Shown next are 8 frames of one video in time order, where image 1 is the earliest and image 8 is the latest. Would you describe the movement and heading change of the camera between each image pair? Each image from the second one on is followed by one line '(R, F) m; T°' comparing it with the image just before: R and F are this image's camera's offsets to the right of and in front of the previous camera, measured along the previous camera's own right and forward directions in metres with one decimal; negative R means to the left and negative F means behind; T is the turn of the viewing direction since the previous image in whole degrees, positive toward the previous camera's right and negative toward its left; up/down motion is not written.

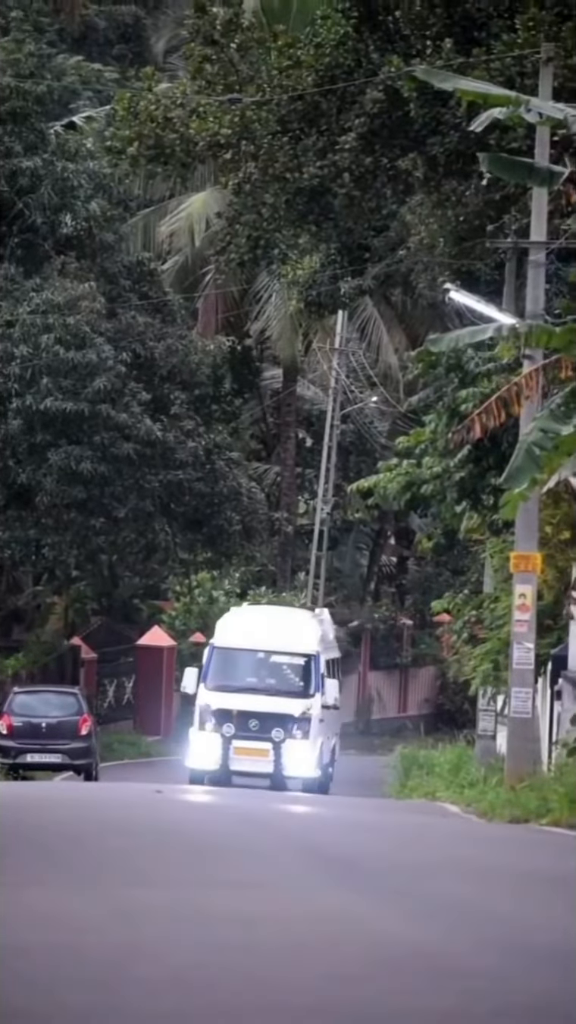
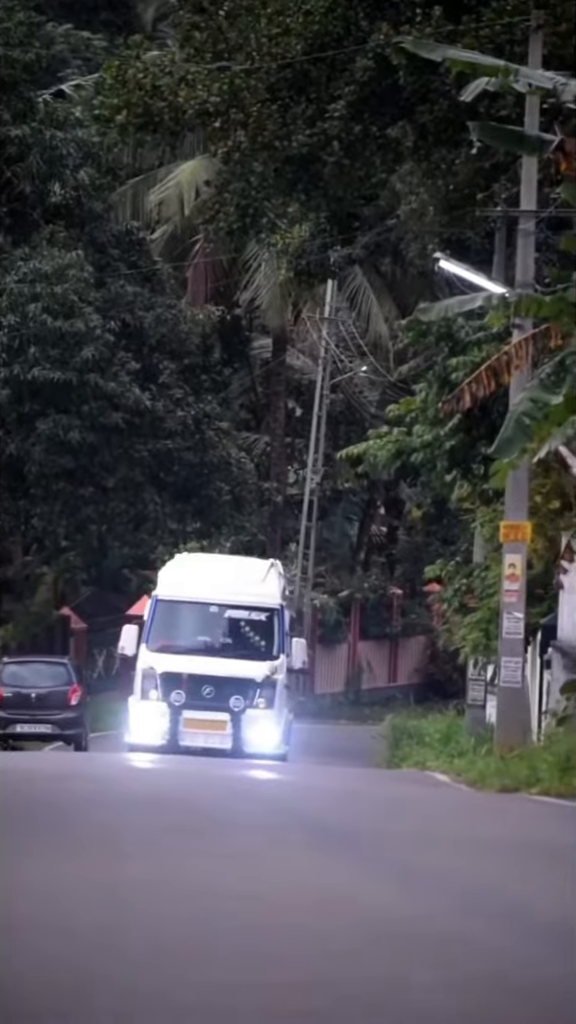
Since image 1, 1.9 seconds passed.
(0.0, 0.0) m; 0°
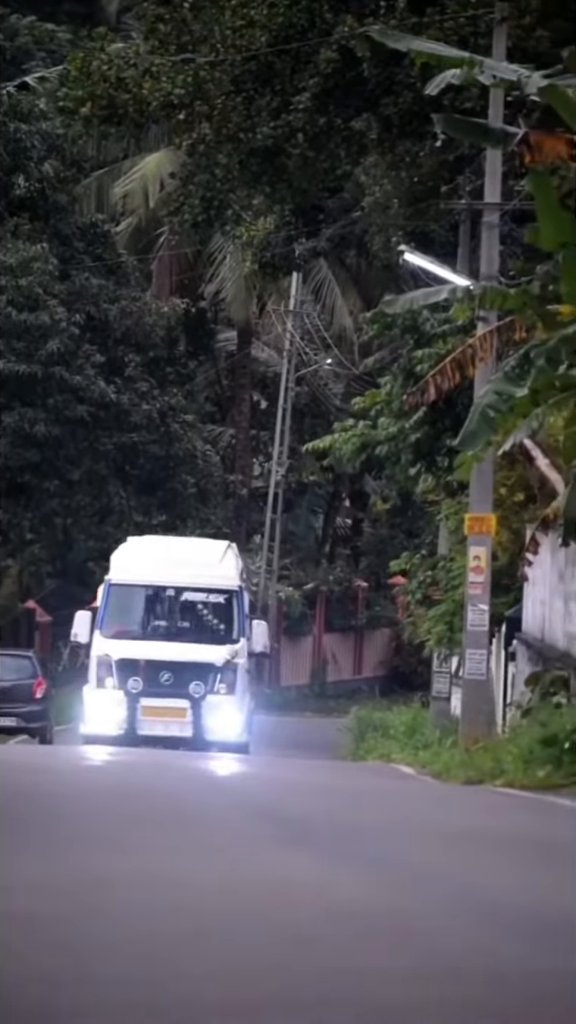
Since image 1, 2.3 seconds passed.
(+0.1, 0.0) m; +1°
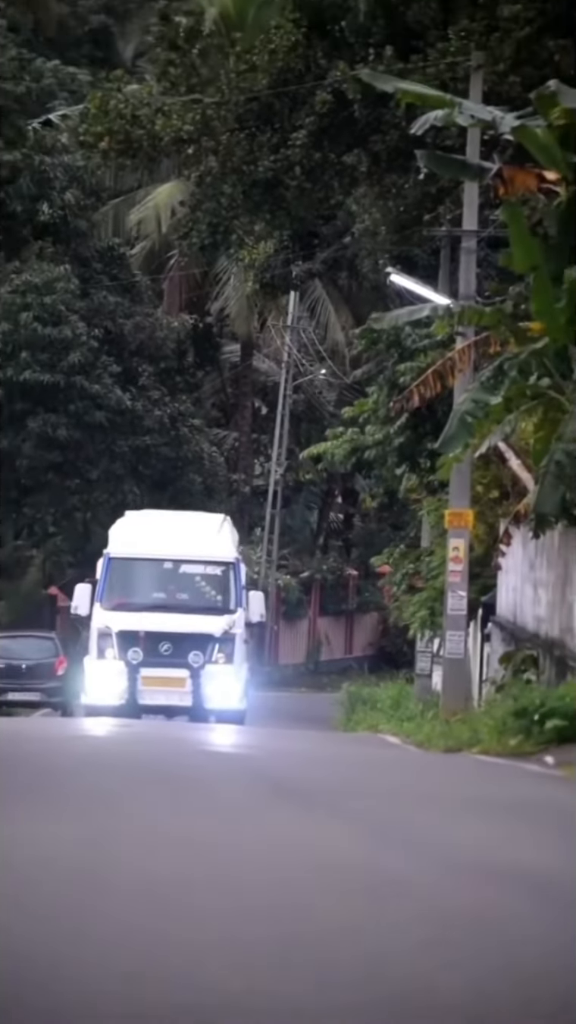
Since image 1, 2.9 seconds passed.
(-0.4, -2.1) m; +1°
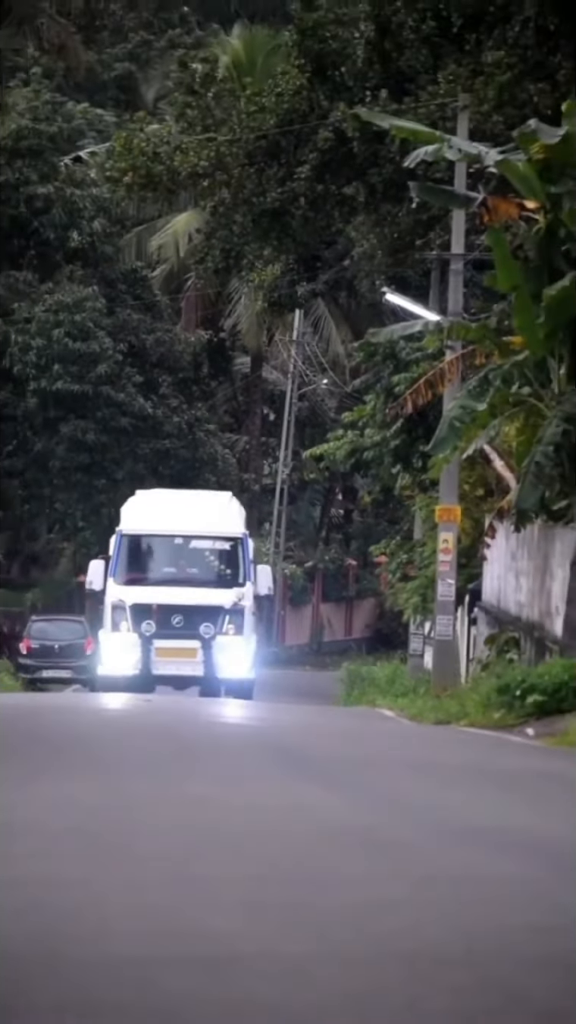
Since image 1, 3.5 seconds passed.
(+0.4, -2.3) m; -1°
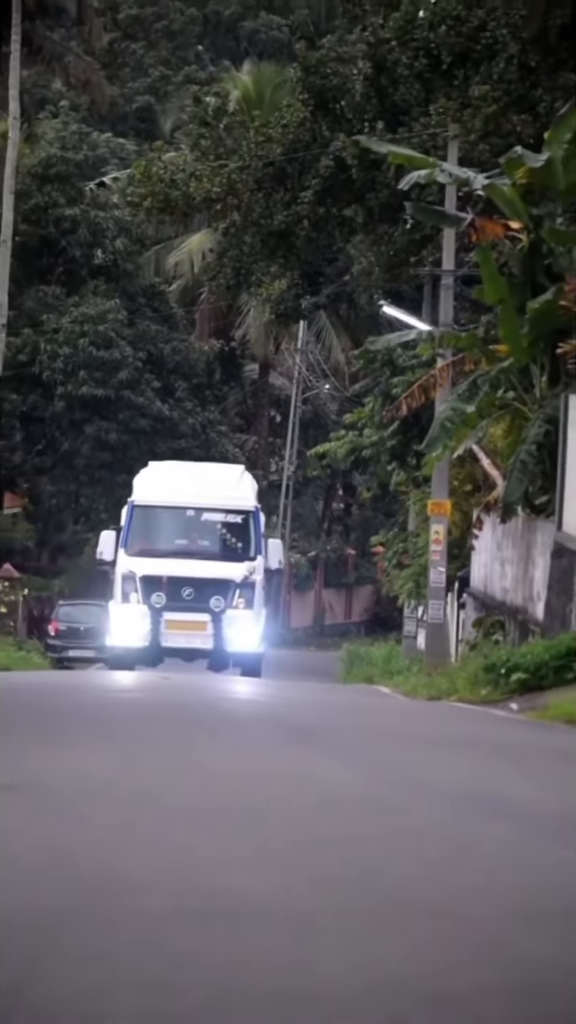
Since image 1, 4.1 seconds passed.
(+0.1, -2.2) m; 0°
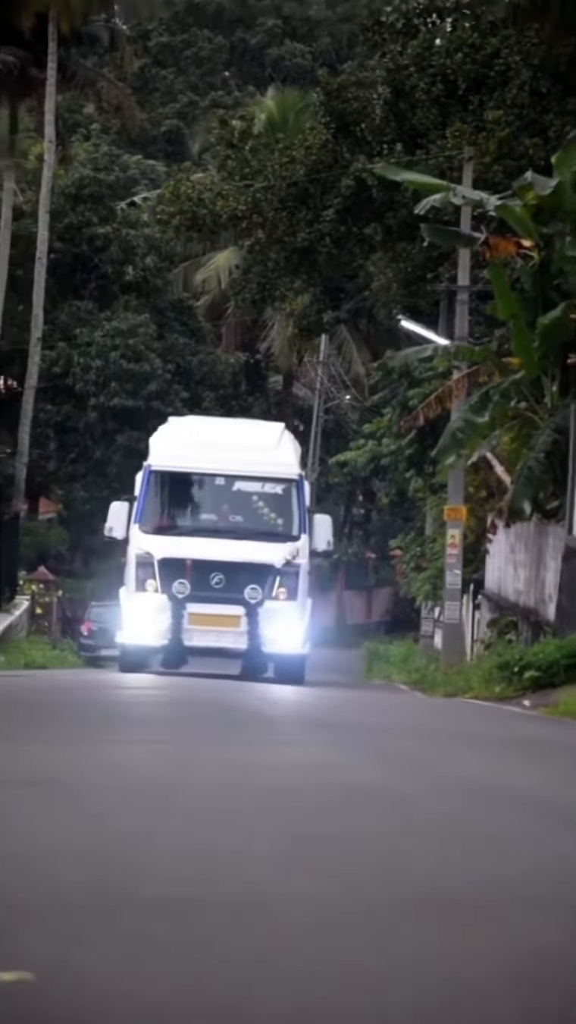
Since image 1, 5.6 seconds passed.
(-0.2, -1.2) m; 0°
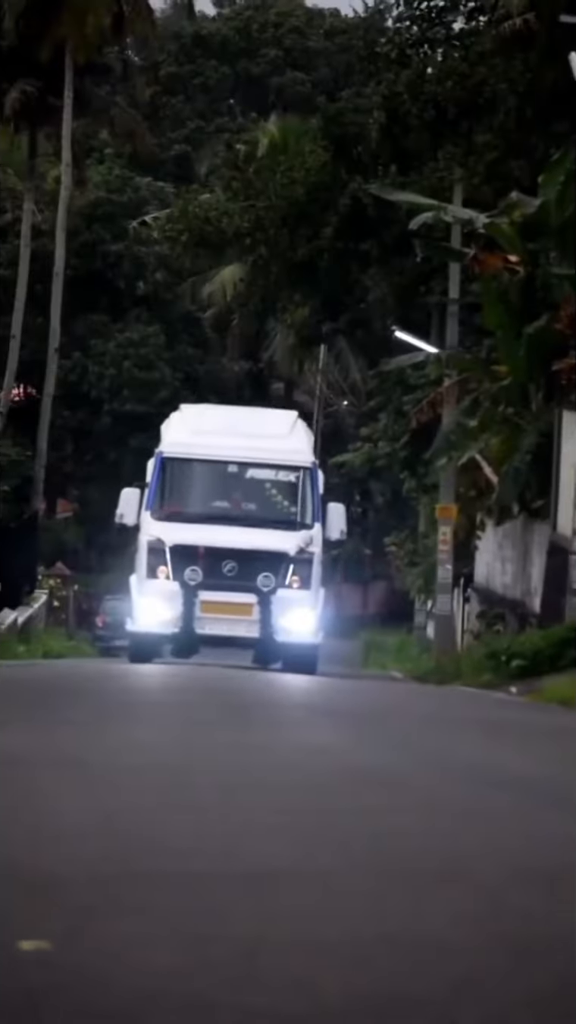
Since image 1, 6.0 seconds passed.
(+0.1, -1.8) m; 0°
